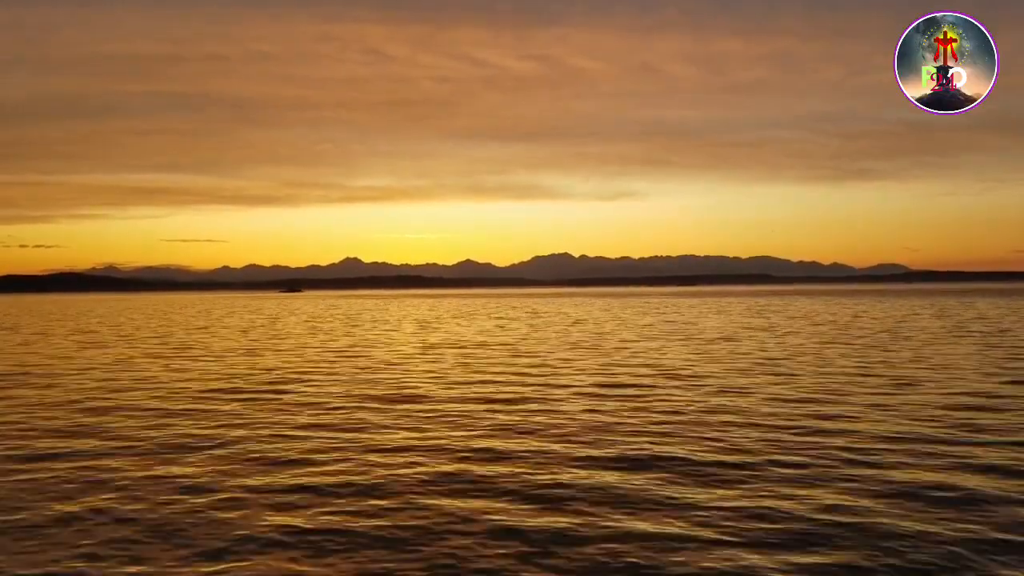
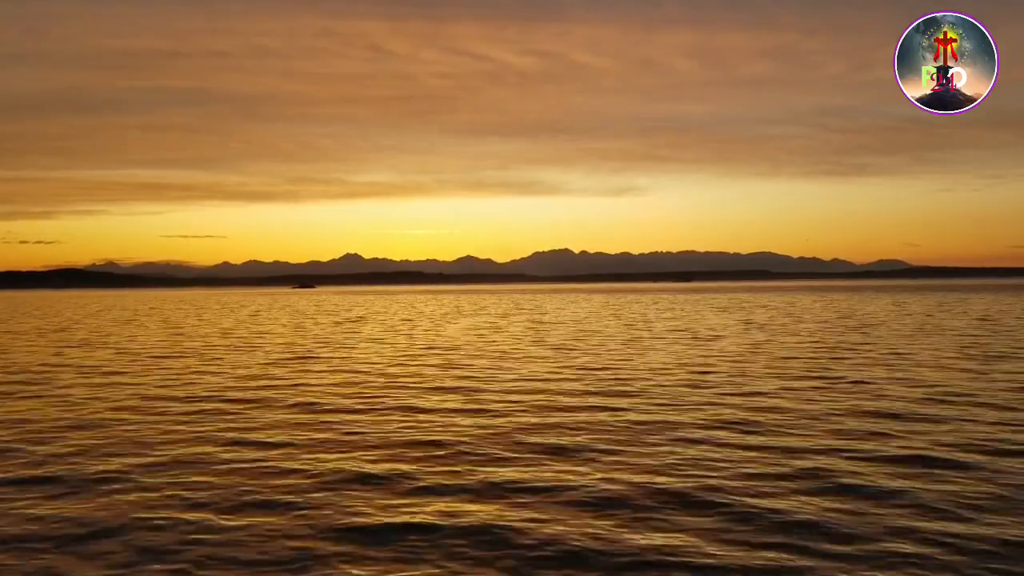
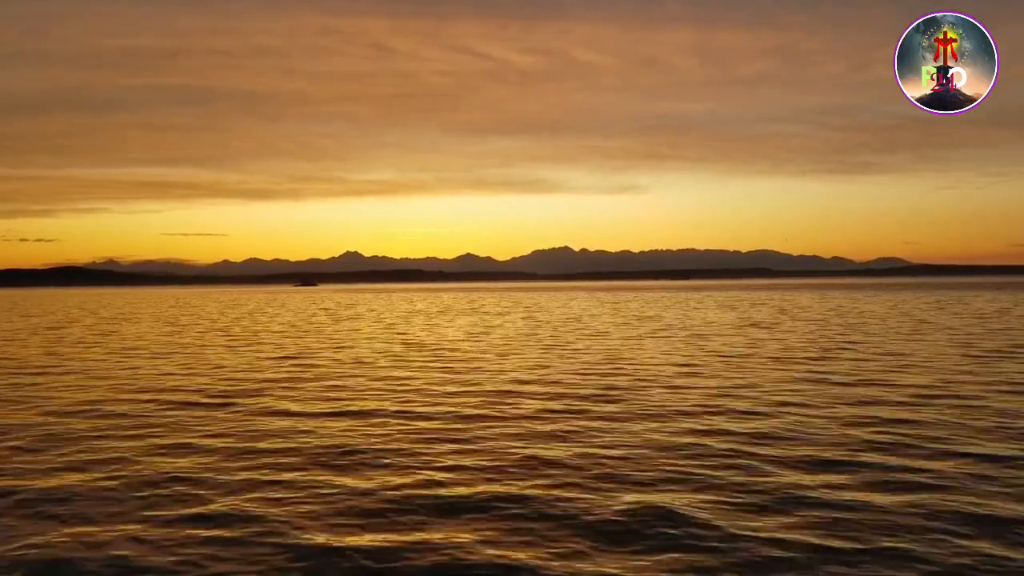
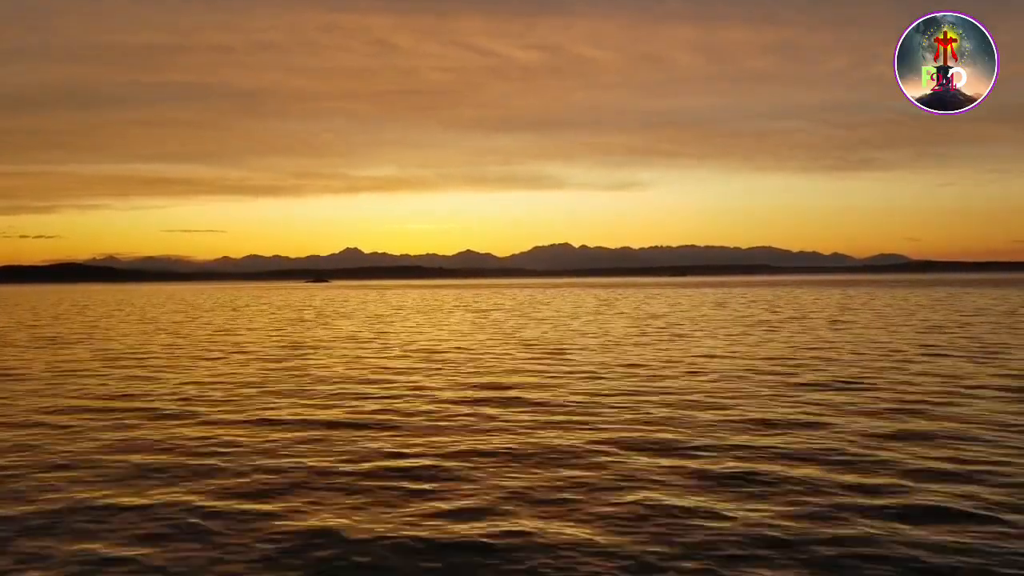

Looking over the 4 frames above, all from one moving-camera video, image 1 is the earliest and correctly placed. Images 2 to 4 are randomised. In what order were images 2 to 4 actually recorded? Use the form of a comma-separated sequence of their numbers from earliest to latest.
2, 3, 4
